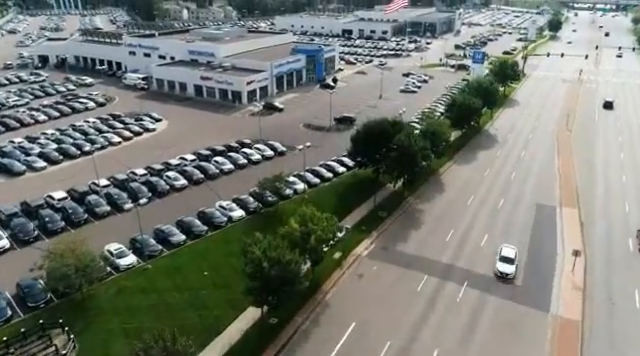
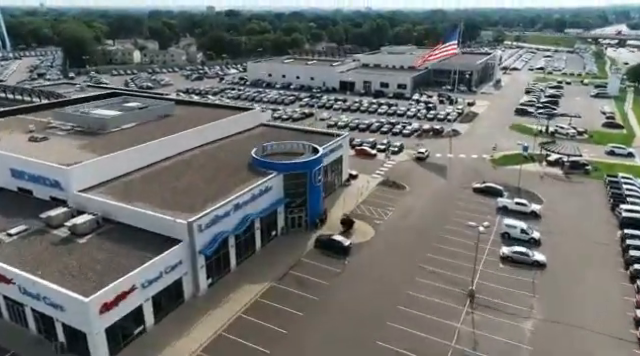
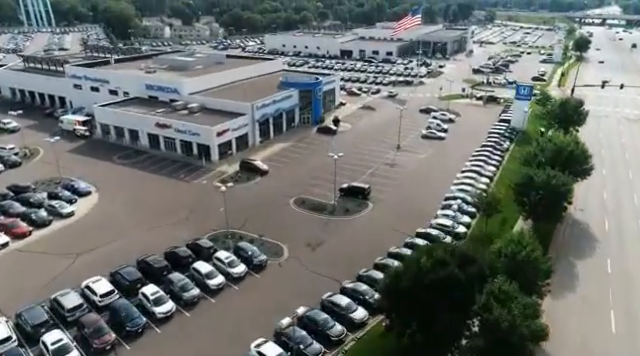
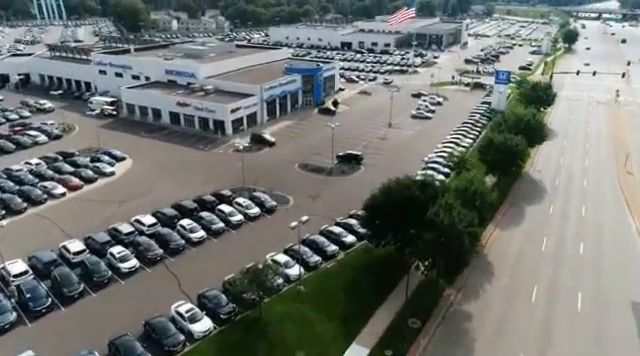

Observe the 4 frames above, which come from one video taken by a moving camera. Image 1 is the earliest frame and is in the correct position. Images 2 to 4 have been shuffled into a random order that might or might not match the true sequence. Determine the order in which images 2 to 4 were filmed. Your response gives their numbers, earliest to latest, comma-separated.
4, 3, 2
